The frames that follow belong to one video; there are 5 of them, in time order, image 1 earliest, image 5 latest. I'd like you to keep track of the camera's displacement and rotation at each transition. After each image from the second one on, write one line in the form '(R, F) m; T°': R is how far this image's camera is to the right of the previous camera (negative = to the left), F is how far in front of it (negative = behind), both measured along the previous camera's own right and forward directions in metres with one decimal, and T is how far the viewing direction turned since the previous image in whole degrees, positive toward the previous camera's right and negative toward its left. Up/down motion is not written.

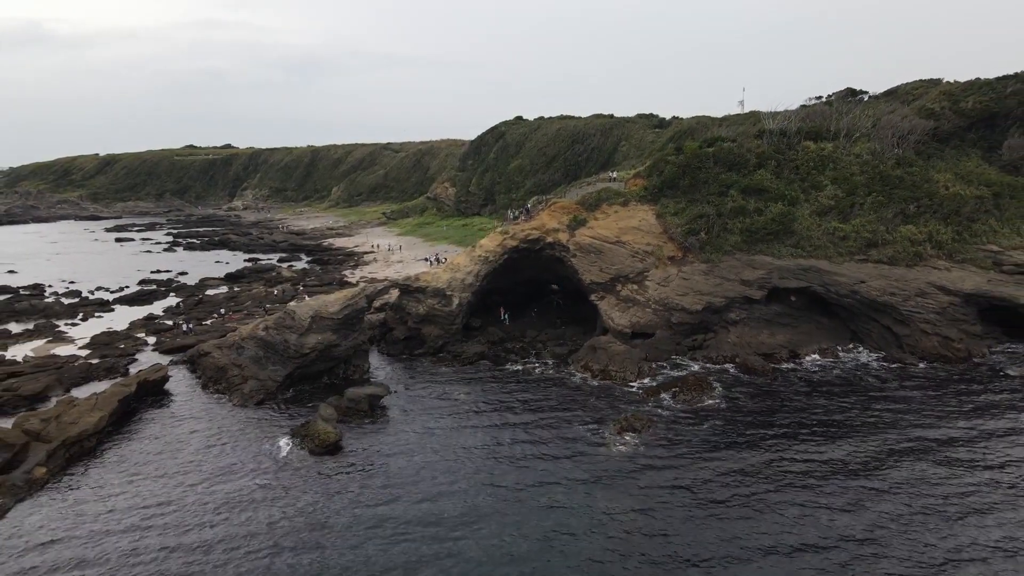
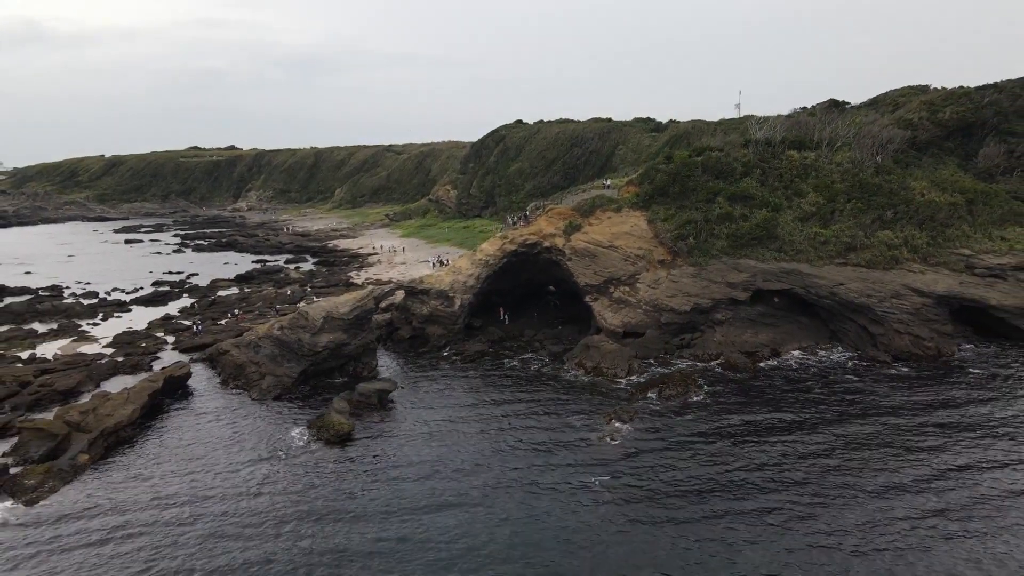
(+0.1, -1.8) m; 0°
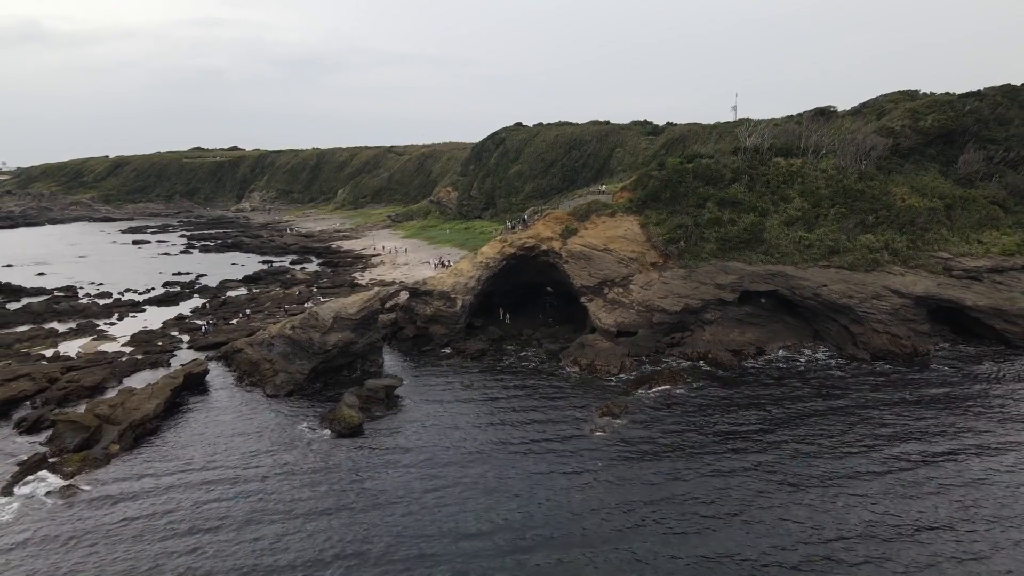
(+0.1, -1.6) m; 0°
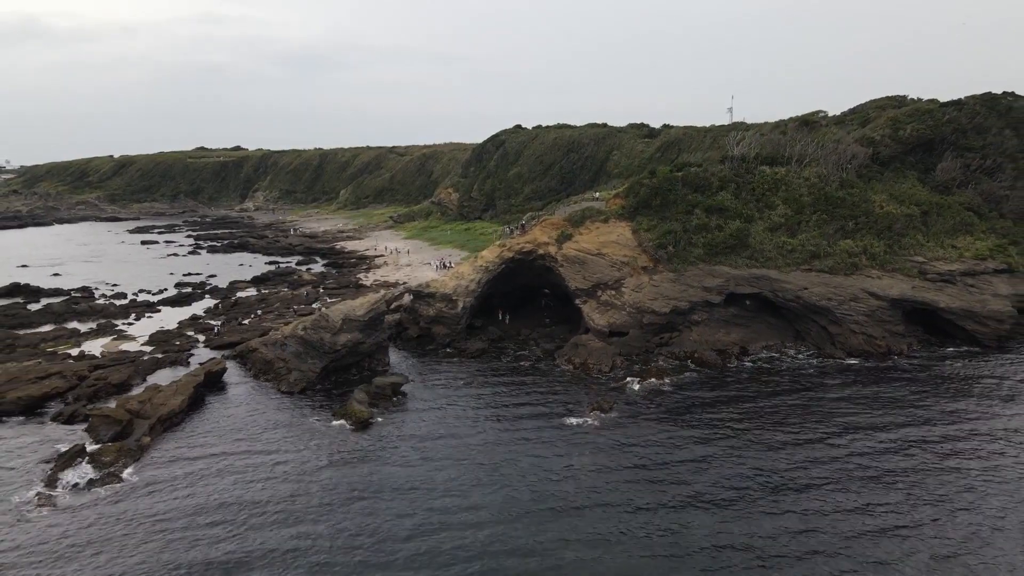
(+0.1, -1.9) m; 0°
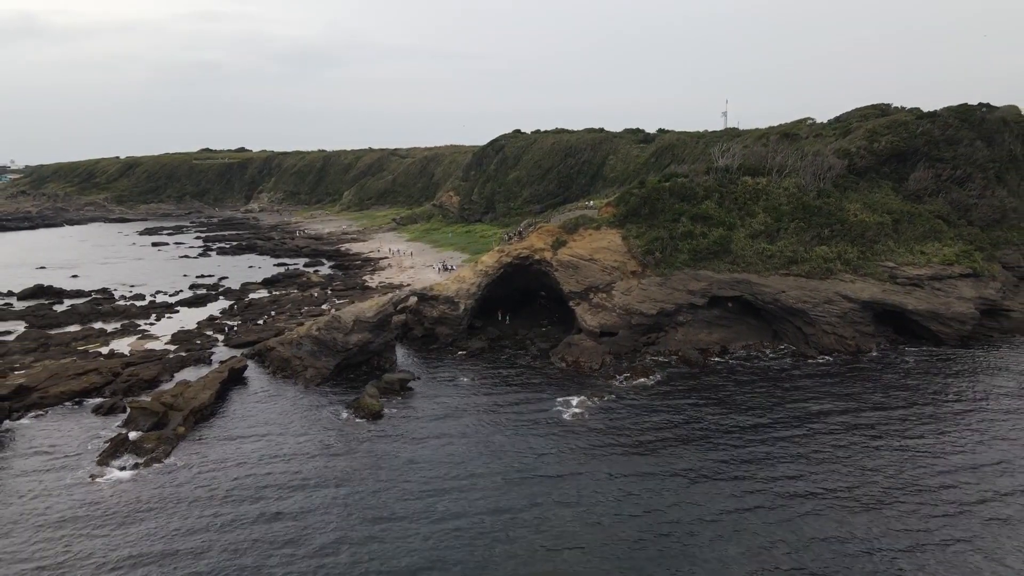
(+0.1, -2.6) m; 0°
